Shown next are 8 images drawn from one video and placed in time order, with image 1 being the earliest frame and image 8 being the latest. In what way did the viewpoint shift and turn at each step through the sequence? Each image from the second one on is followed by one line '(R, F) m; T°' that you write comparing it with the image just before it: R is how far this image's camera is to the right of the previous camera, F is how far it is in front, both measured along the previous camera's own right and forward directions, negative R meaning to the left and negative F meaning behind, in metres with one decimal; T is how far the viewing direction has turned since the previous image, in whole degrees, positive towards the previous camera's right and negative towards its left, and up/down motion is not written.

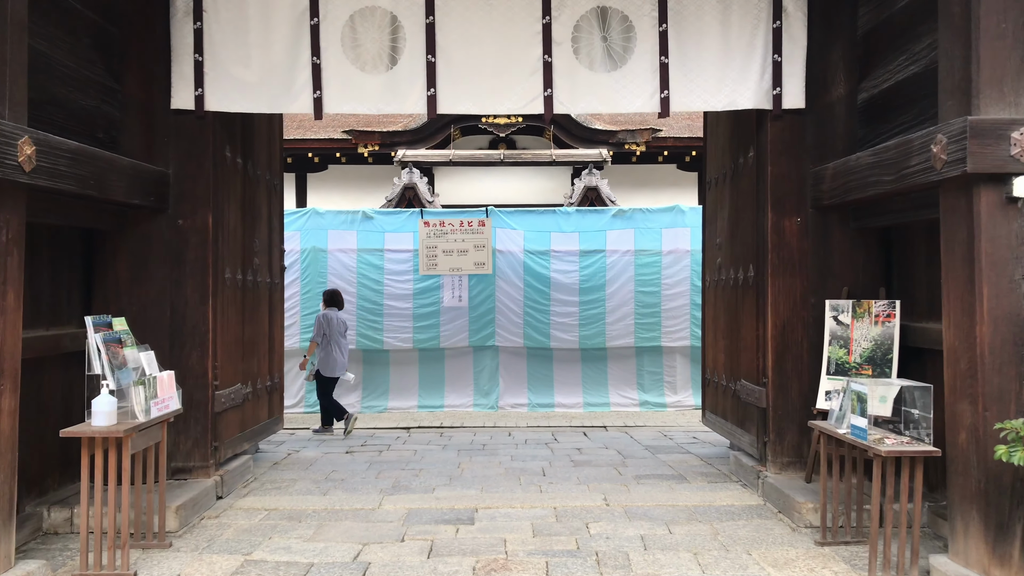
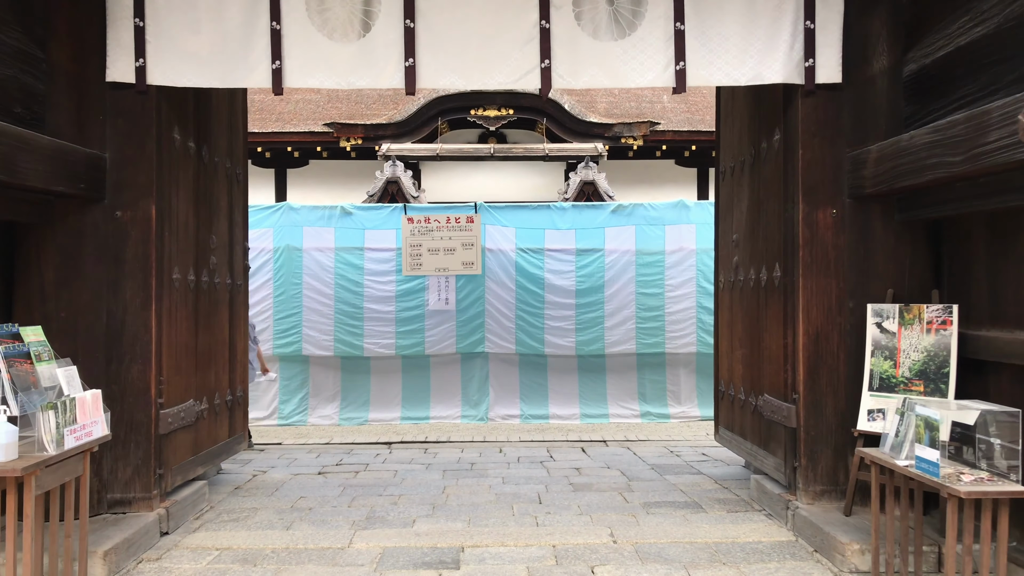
(0.0, +0.5) m; +1°
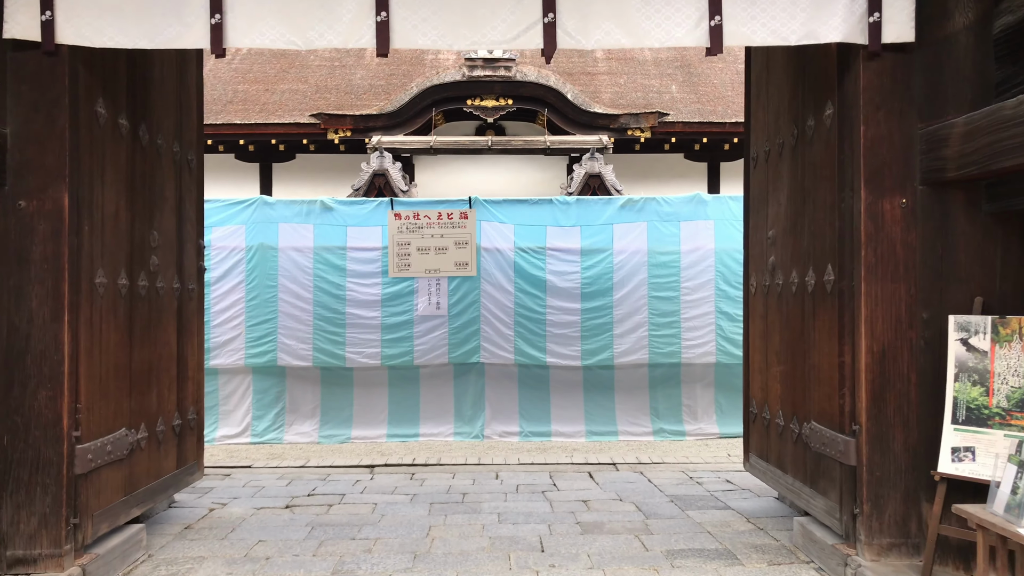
(0.0, +0.6) m; 0°
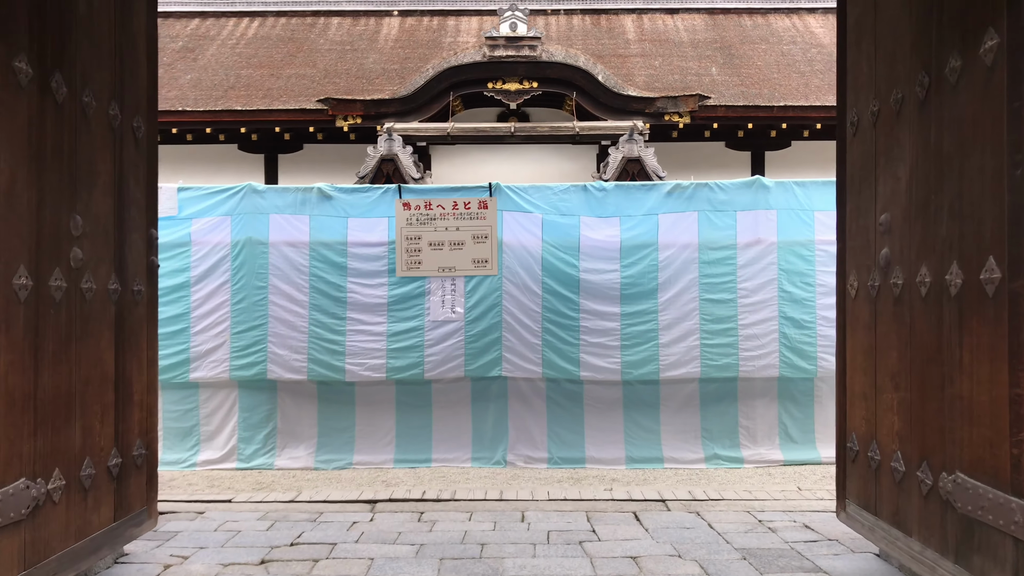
(0.0, +0.8) m; -1°
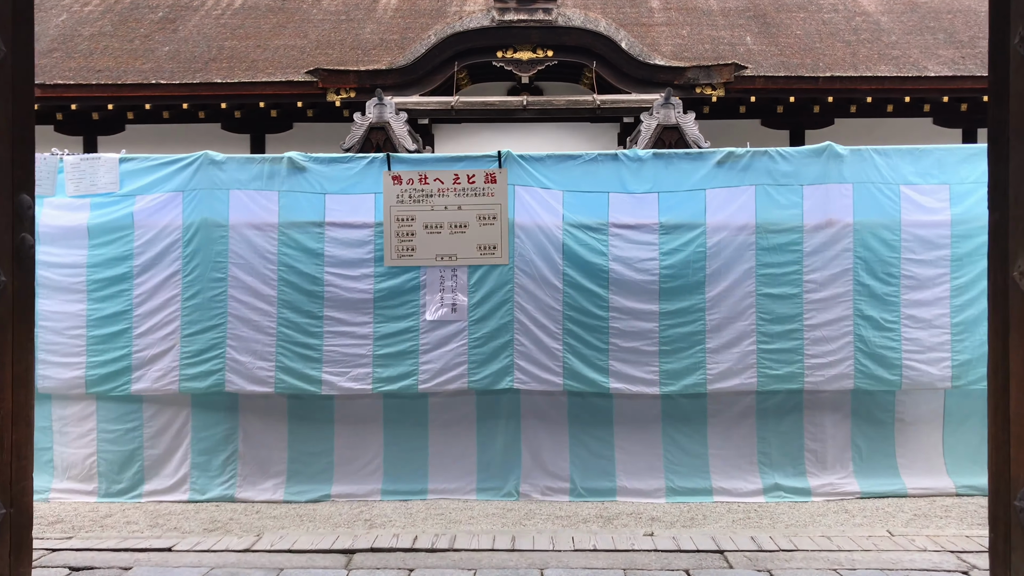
(0.0, +0.9) m; -1°
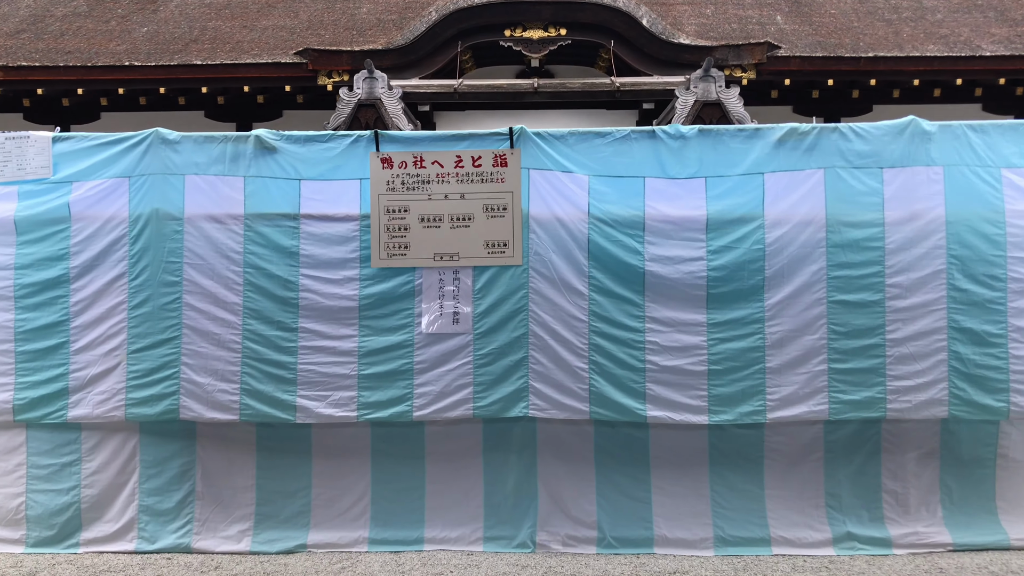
(0.0, +0.7) m; 0°
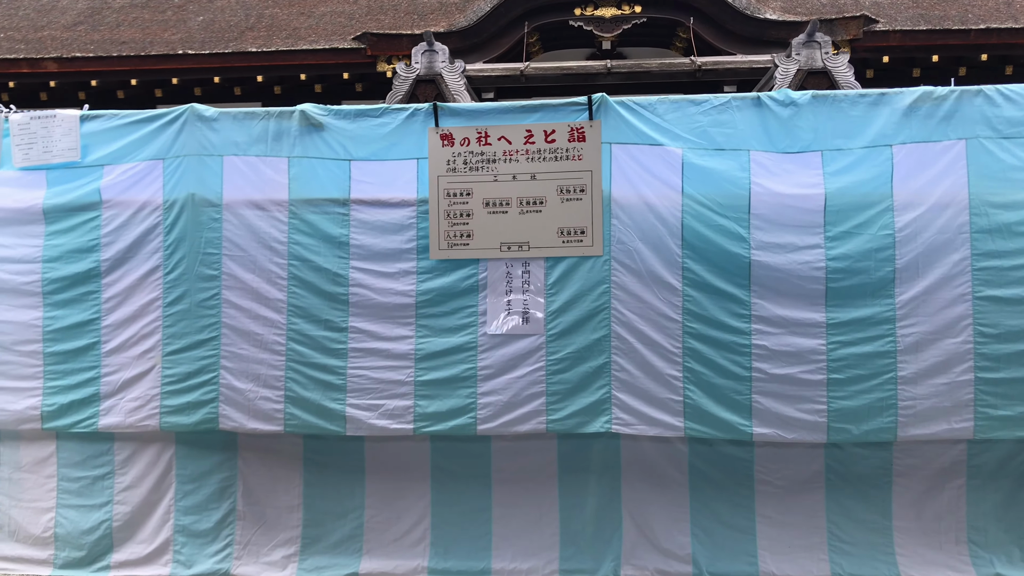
(-0.1, +0.4) m; -4°
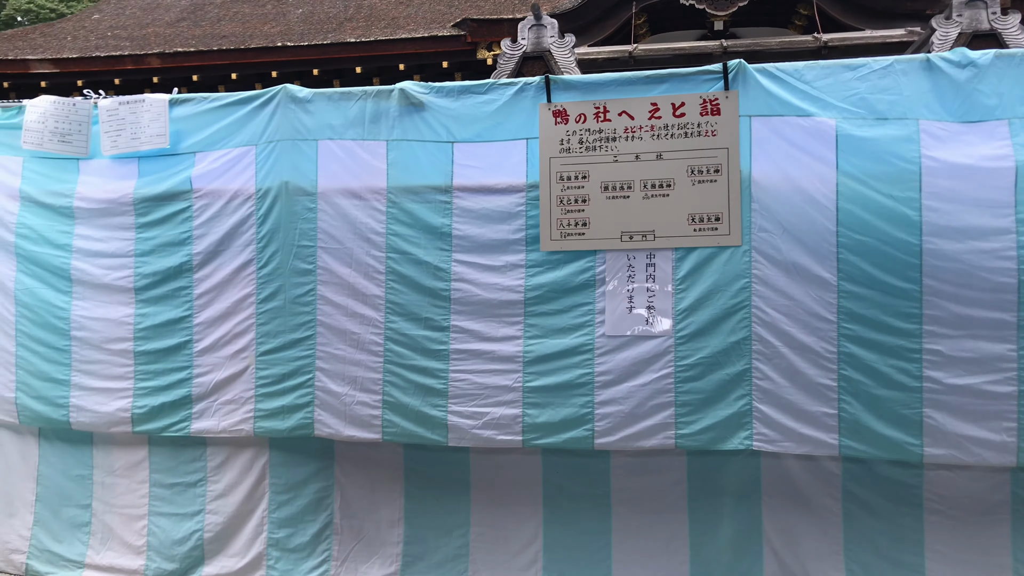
(-0.1, +0.3) m; -6°
